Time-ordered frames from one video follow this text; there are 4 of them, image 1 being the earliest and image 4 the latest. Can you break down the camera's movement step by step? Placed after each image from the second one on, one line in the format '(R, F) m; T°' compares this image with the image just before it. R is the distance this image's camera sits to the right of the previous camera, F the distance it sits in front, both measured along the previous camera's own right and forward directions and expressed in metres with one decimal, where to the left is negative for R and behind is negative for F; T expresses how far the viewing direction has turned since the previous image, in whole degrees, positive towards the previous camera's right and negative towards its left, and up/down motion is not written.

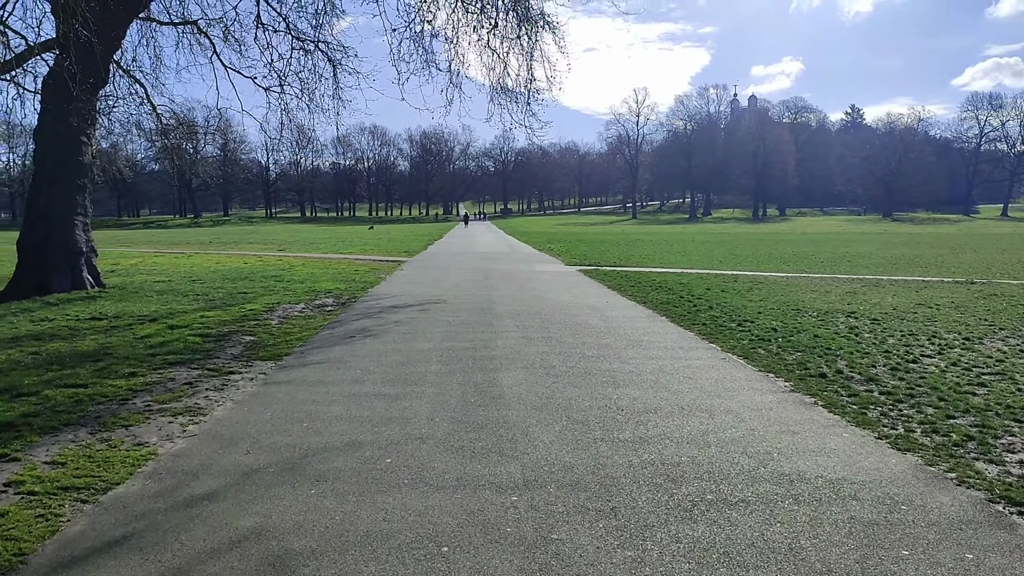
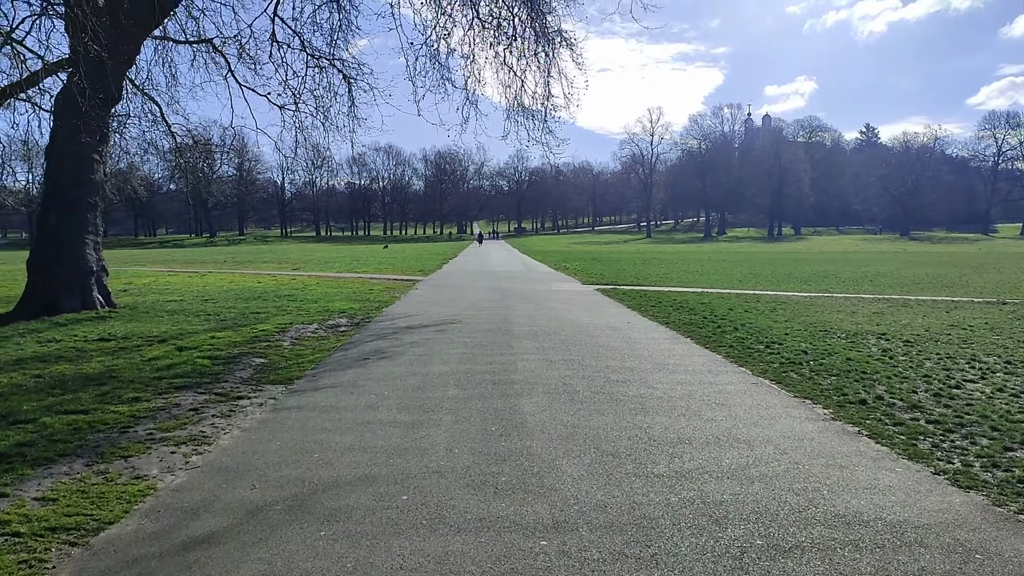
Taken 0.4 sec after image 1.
(-0.1, +0.3) m; -1°
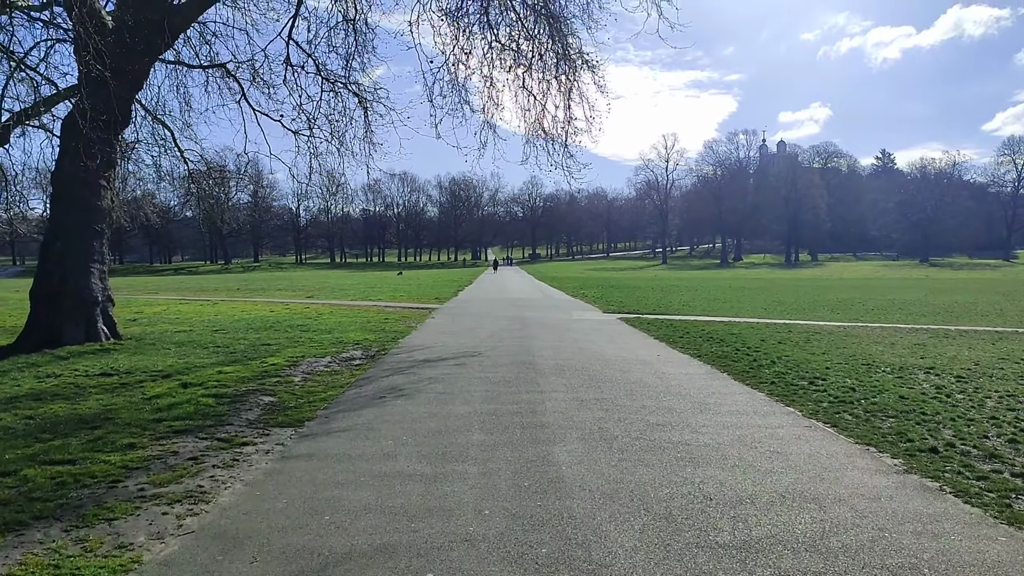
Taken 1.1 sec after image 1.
(-0.1, +0.6) m; -1°
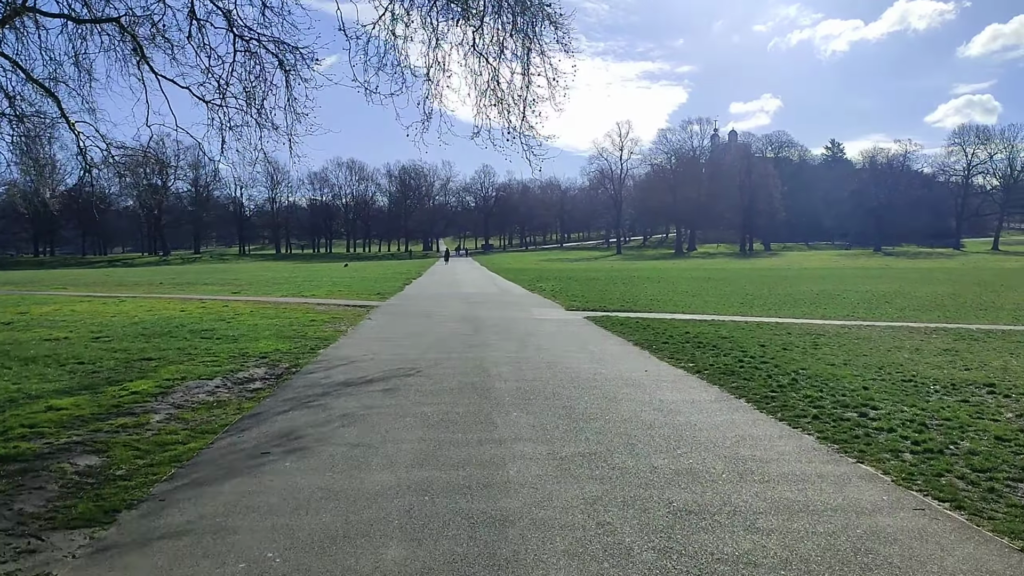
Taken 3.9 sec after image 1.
(+0.1, +2.5) m; +3°
